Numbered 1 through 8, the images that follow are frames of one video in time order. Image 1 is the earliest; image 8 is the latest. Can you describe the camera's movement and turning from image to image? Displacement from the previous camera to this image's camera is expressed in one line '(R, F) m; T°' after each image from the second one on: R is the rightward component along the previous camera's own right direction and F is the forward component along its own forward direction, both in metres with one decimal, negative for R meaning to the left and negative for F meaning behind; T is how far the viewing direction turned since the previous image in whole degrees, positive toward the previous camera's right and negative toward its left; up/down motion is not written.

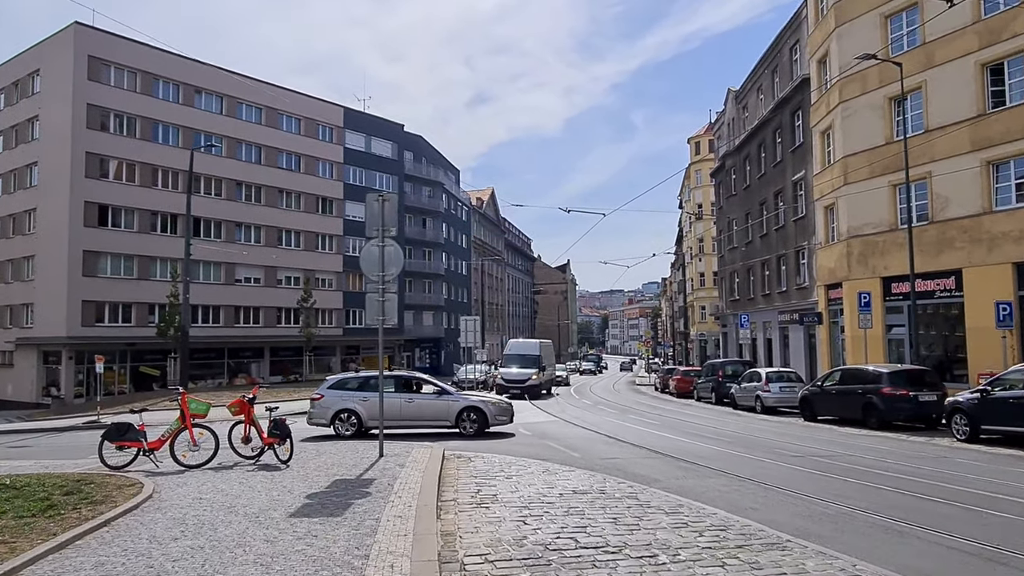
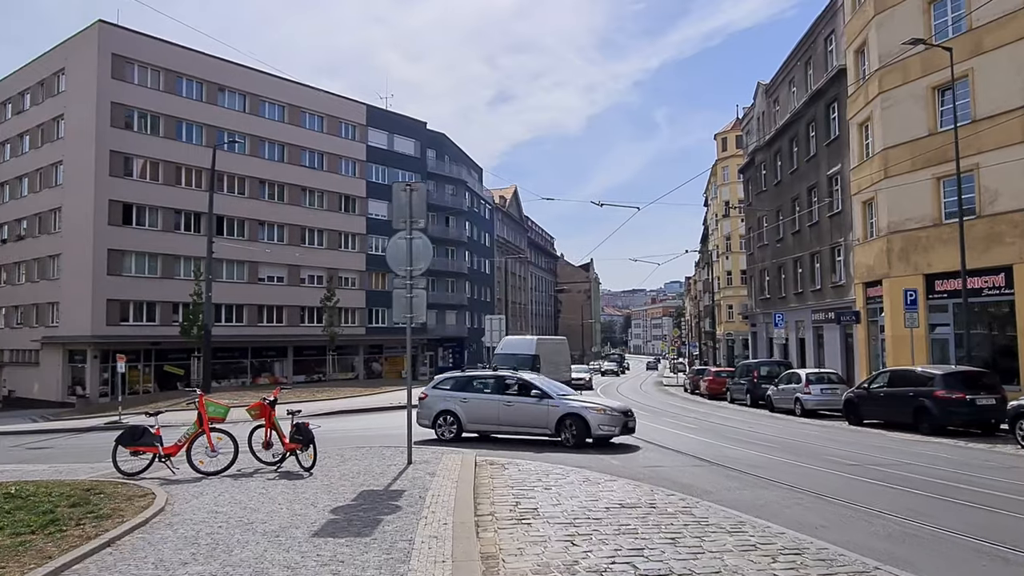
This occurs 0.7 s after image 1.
(-0.2, +0.7) m; -2°
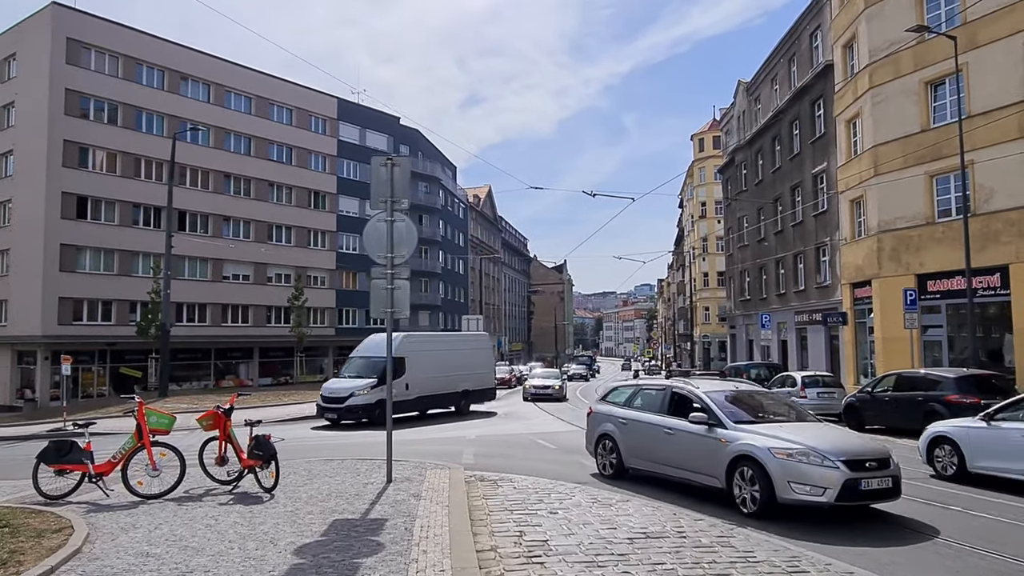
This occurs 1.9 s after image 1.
(-0.3, +1.3) m; +2°
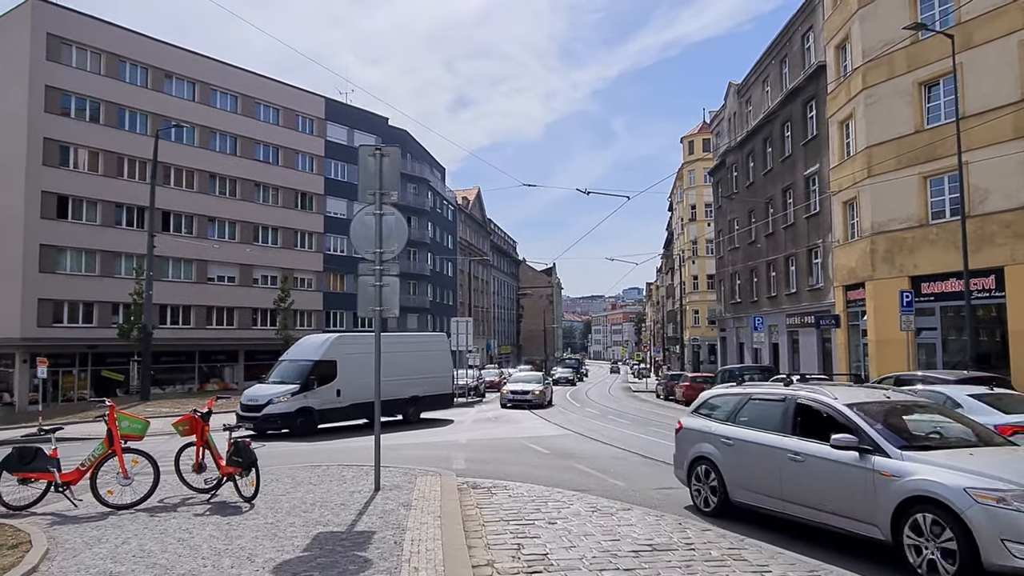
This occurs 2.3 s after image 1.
(-0.1, +0.4) m; +1°
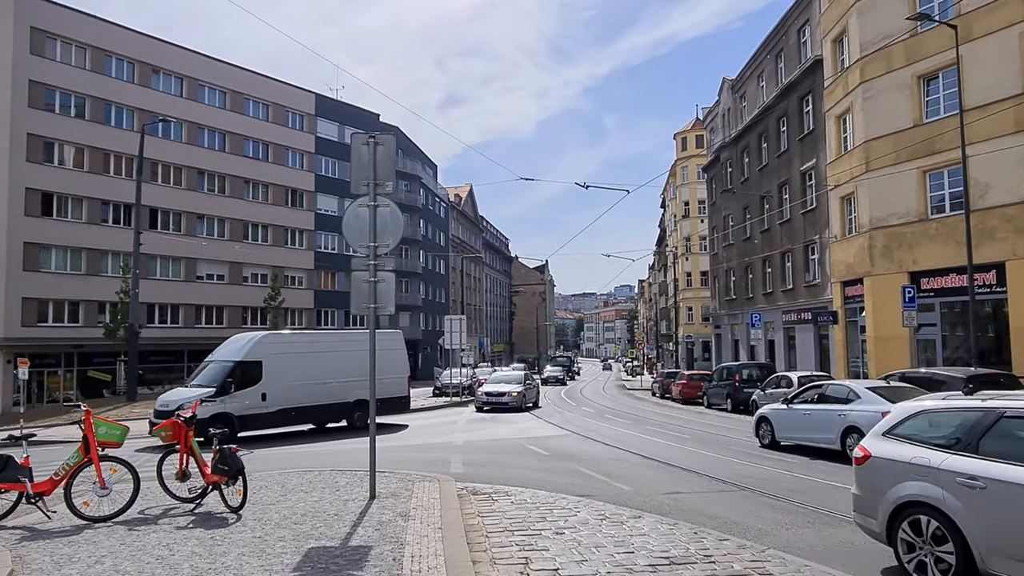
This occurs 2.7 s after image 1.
(-0.1, +0.4) m; +1°
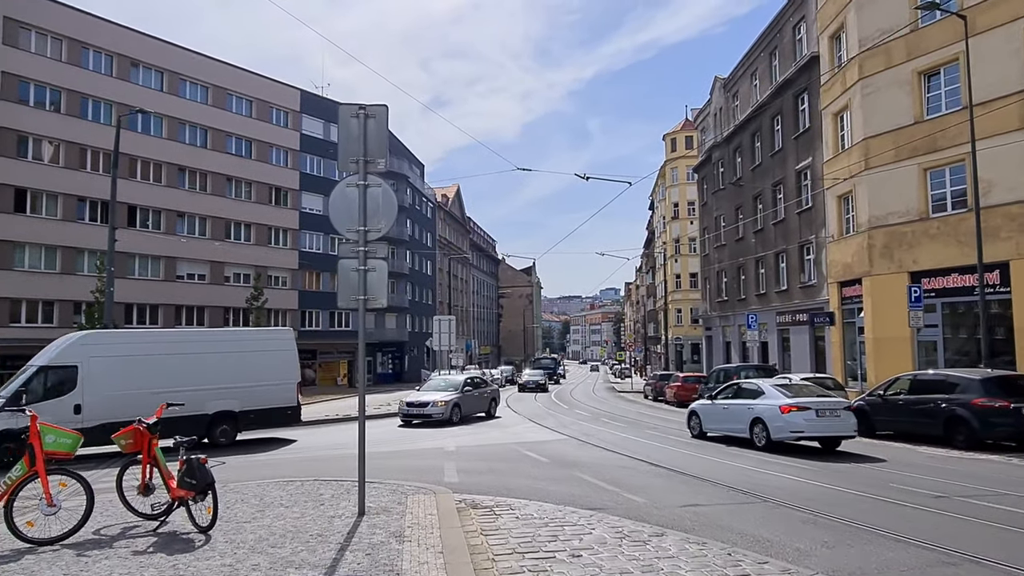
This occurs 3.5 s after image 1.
(-0.2, +0.8) m; +1°
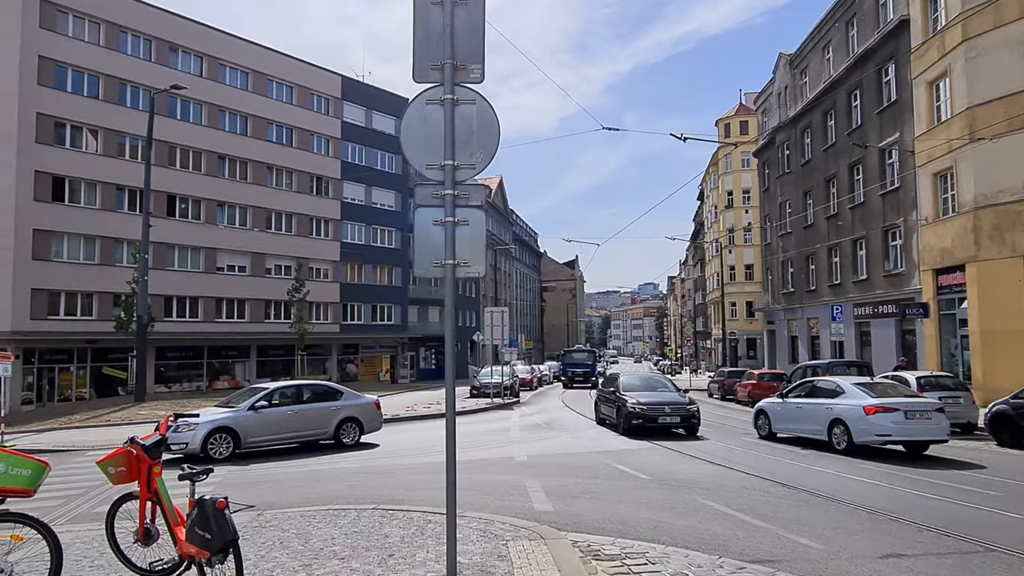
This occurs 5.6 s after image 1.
(-0.7, +2.0) m; -3°
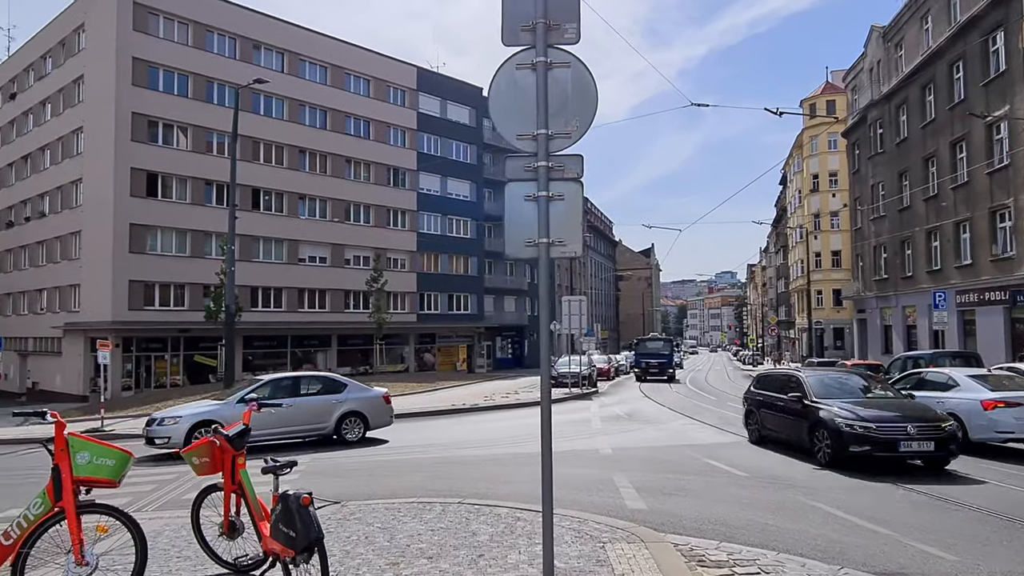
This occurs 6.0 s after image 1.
(-0.1, +0.4) m; -5°
